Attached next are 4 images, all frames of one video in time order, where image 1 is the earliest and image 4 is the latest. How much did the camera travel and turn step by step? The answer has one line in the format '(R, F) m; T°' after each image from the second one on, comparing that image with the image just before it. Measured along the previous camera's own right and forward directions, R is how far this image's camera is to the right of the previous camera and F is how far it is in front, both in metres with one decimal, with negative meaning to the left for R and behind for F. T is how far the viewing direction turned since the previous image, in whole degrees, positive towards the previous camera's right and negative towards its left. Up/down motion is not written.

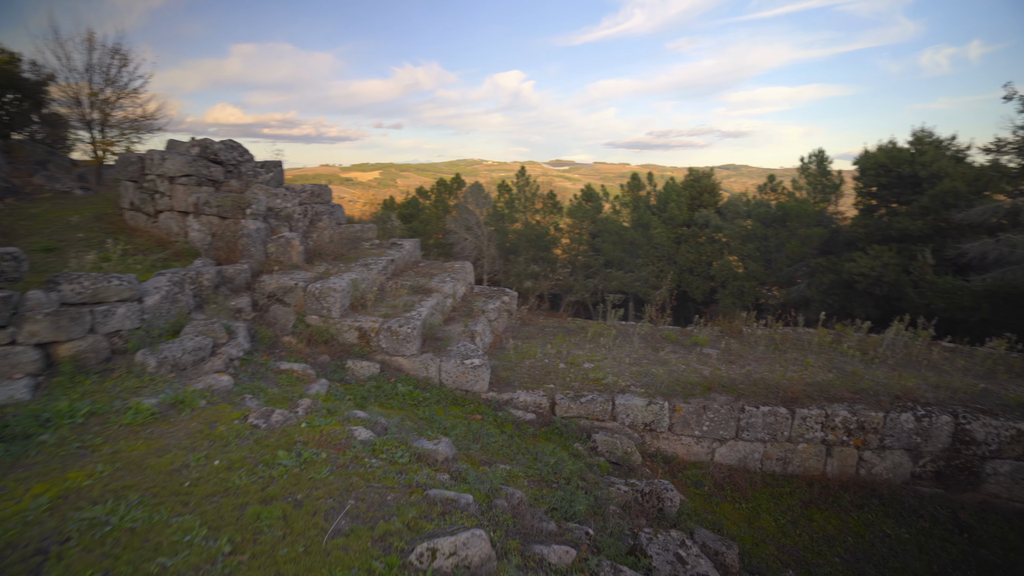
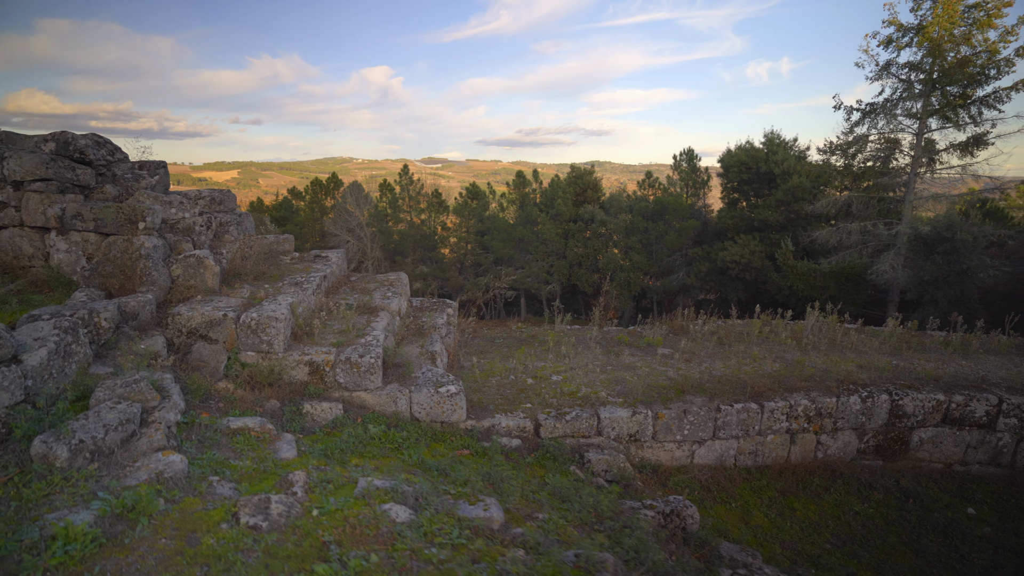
(-1.0, +0.7) m; +13°
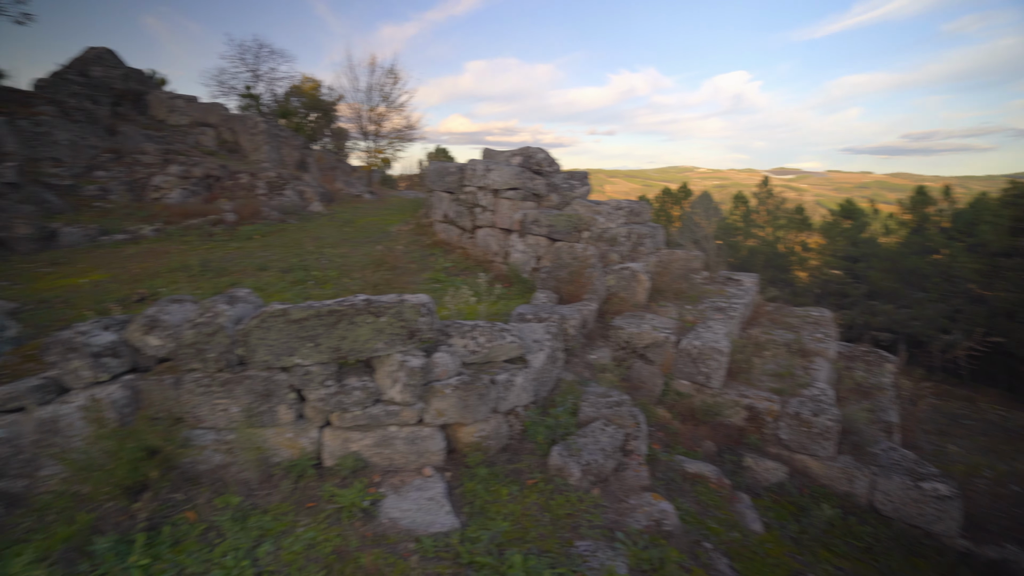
(-1.3, +0.2) m; -33°
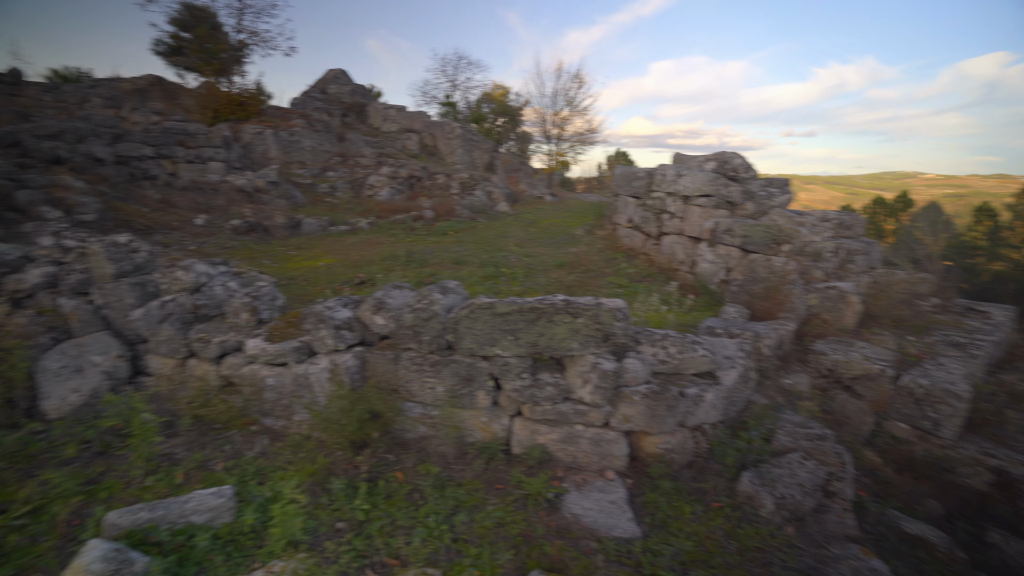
(-0.2, -0.1) m; -18°
